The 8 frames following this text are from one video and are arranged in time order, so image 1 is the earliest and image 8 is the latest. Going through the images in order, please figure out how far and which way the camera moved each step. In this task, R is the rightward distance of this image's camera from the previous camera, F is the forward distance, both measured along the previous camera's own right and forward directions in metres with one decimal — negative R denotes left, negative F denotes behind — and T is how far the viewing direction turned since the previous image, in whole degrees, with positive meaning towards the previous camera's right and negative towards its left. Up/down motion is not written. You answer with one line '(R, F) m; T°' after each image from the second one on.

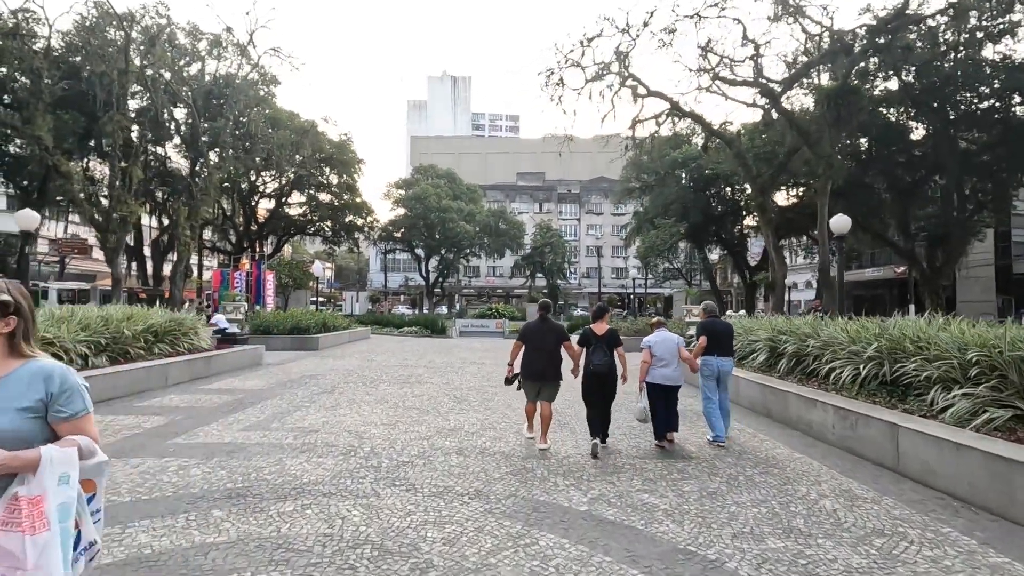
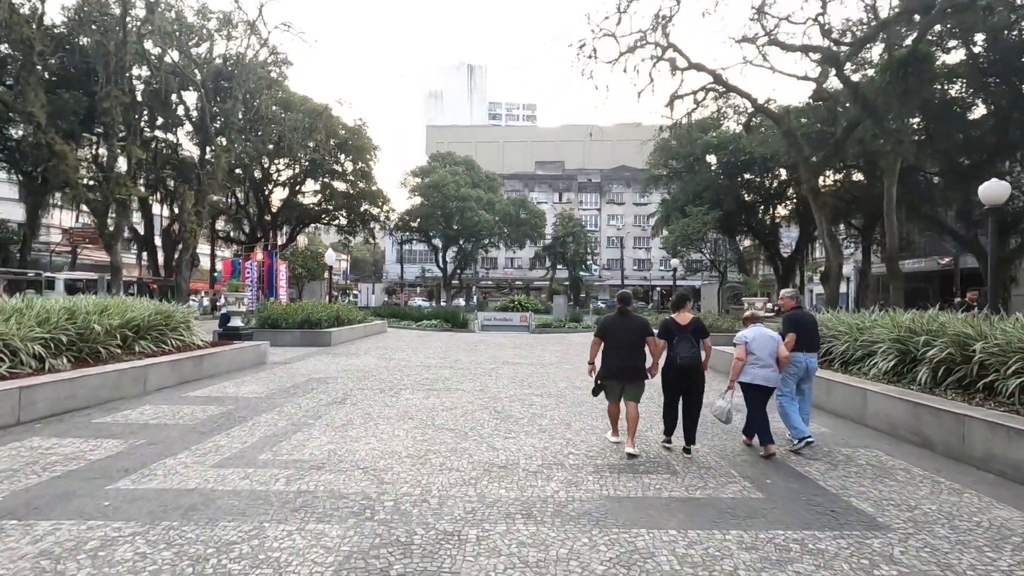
(-0.6, +2.0) m; -2°
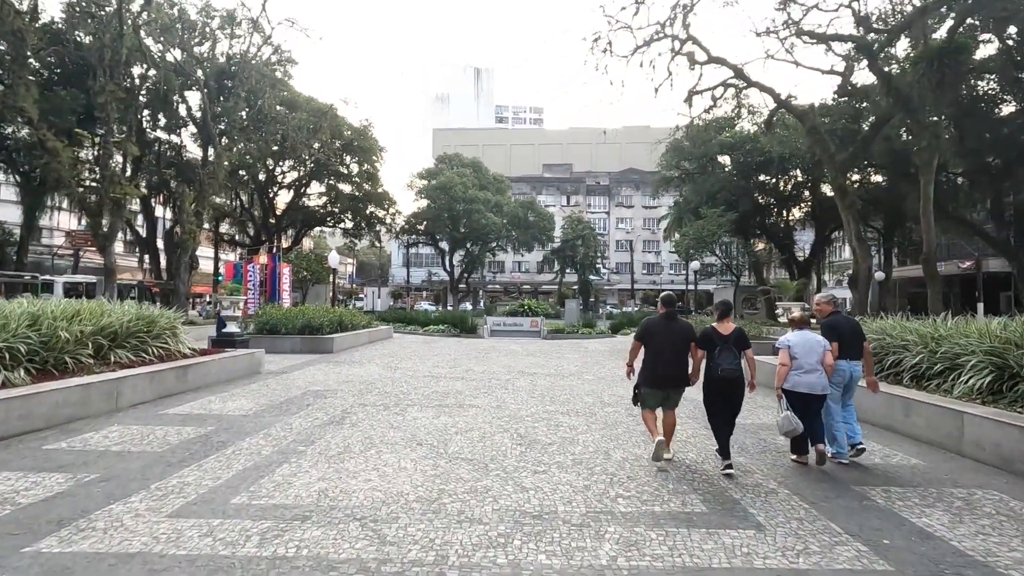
(-0.2, +1.1) m; -1°
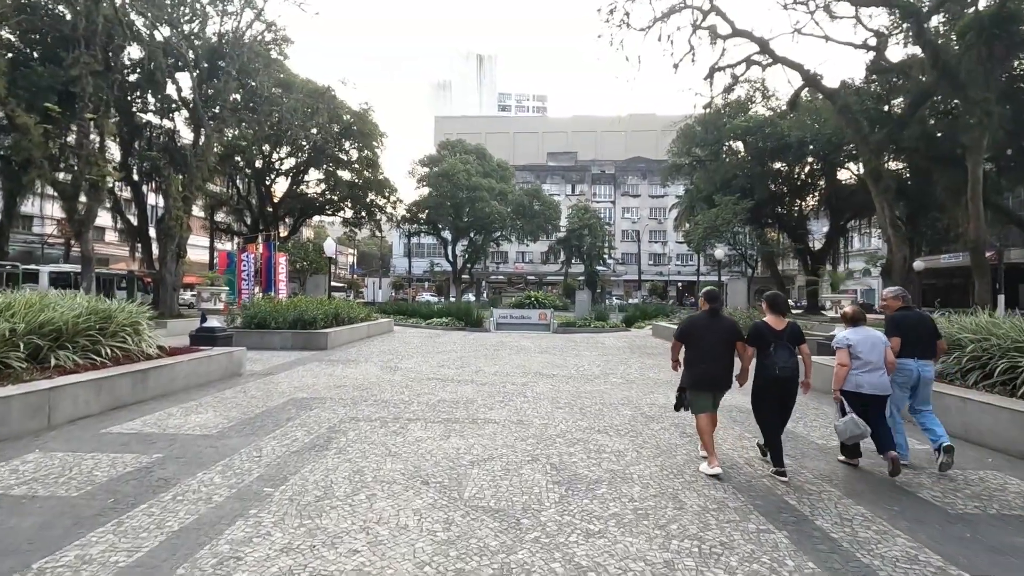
(-0.3, +1.5) m; 0°
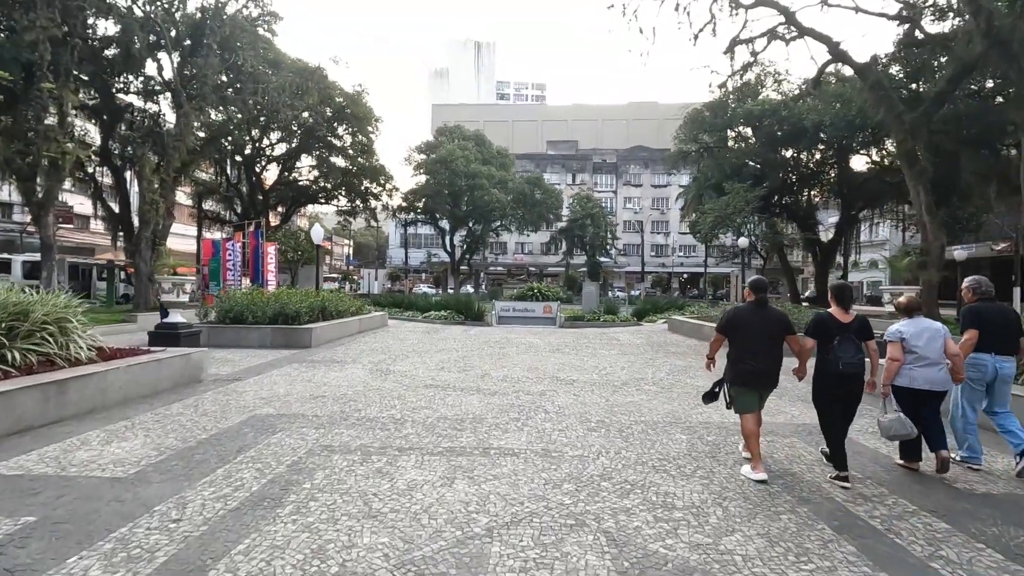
(-0.3, +1.7) m; 0°
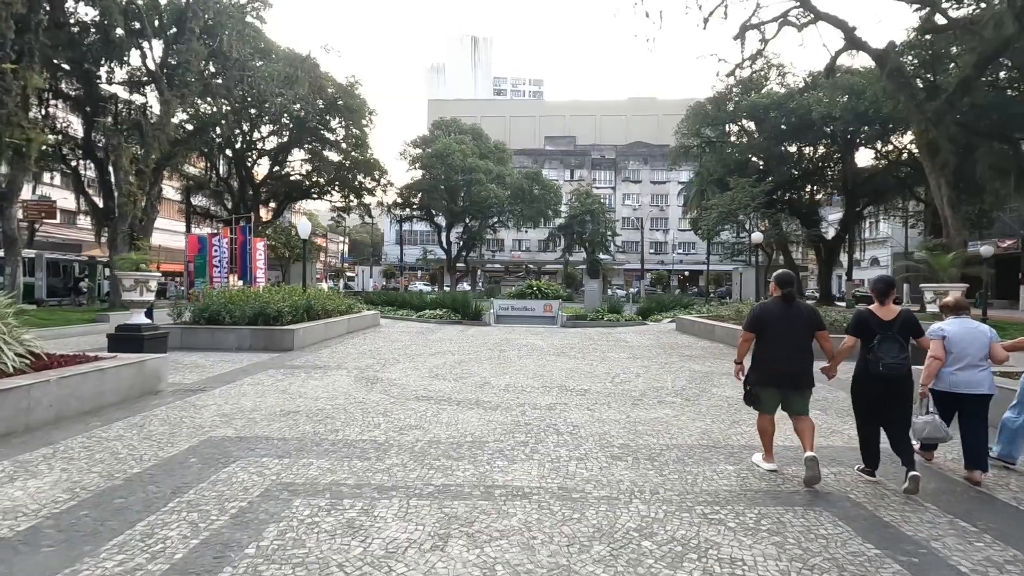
(-0.1, +1.1) m; 0°
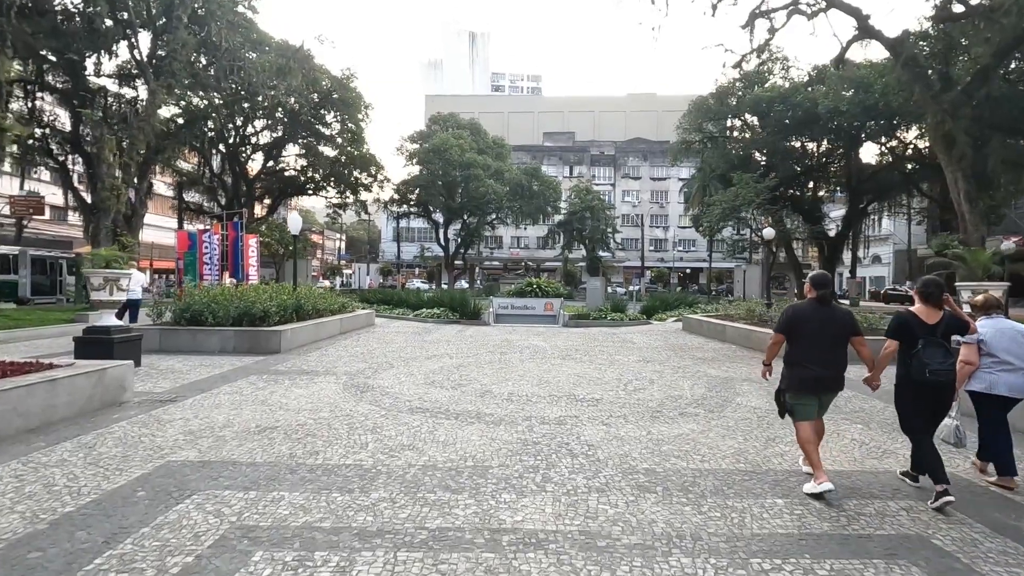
(-0.1, +0.8) m; 0°
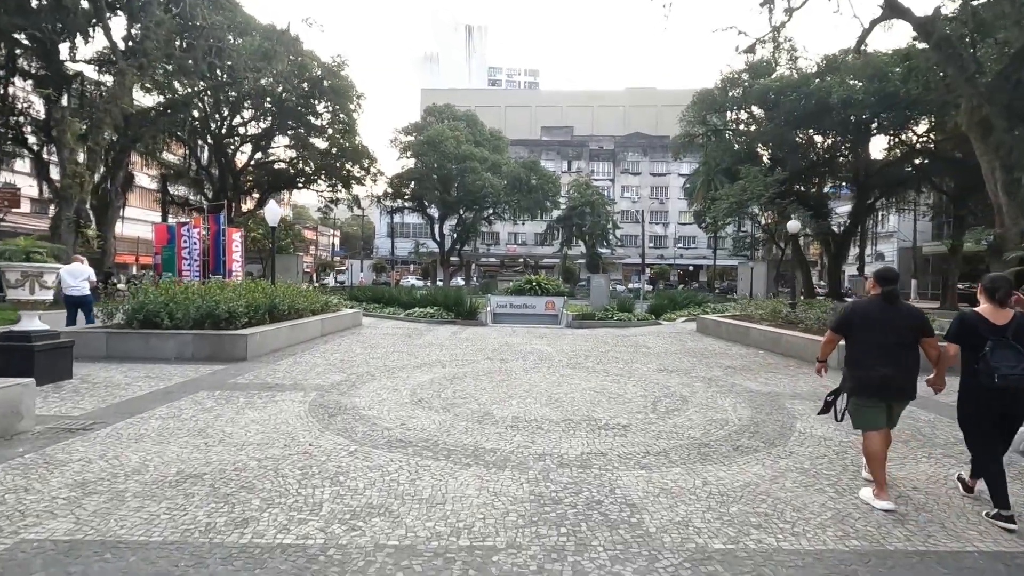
(-0.1, +1.5) m; 0°
